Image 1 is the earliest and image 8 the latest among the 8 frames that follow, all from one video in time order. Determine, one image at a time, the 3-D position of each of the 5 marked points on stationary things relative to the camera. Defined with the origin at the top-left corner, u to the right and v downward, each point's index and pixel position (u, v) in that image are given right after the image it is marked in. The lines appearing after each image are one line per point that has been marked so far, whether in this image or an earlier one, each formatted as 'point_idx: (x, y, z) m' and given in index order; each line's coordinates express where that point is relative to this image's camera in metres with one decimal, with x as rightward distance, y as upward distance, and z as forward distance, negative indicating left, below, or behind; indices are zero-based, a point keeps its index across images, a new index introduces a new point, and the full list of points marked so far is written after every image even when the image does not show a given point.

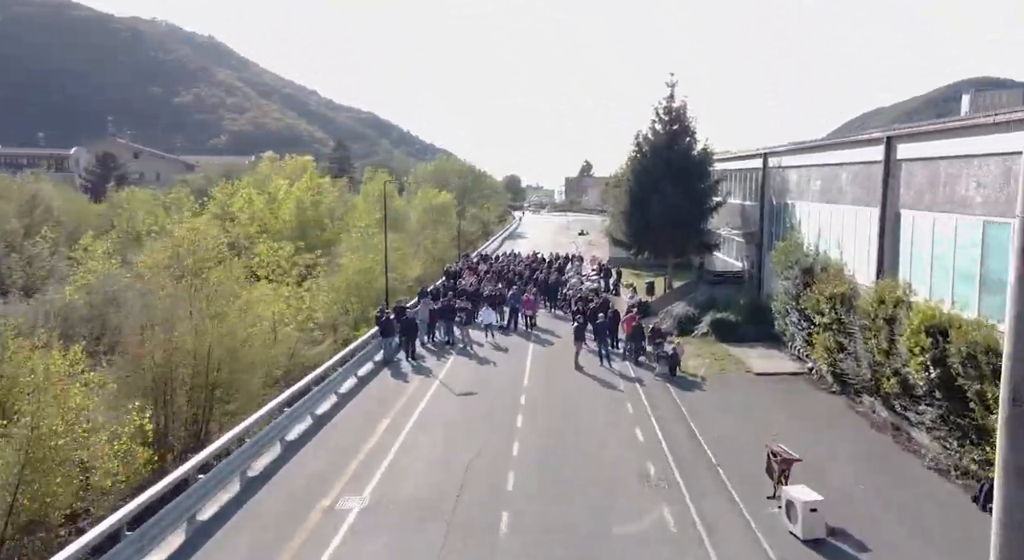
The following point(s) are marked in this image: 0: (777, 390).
0: (+7.3, -2.9, +19.4) m
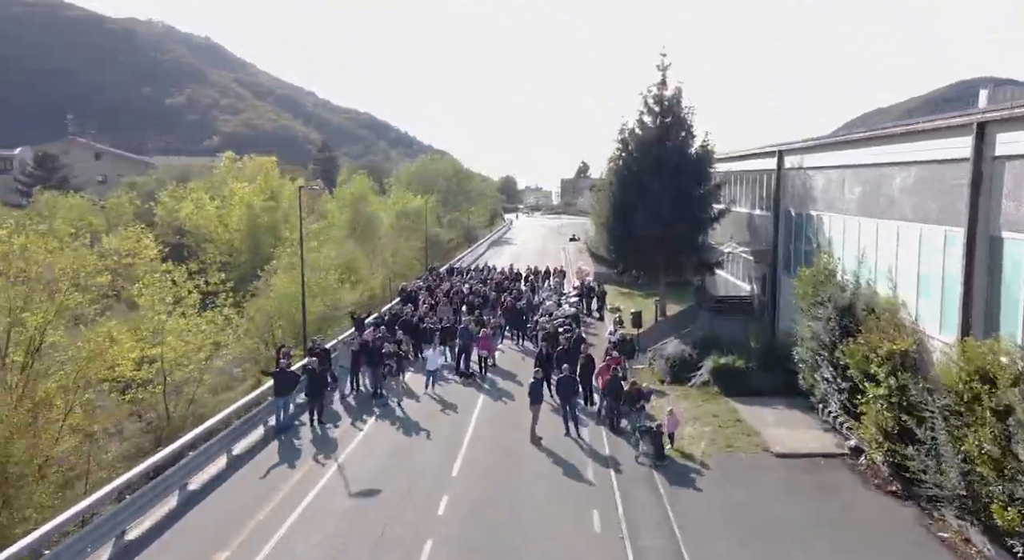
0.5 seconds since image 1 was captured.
0: (+5.7, -3.9, +13.6) m
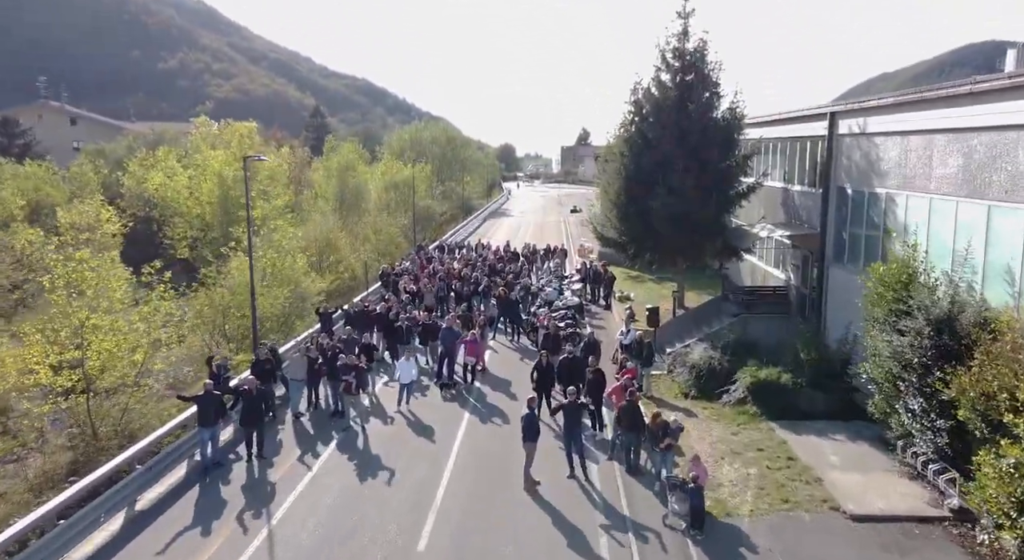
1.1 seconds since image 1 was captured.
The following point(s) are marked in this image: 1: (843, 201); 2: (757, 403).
0: (+5.5, -4.0, +9.9) m
1: (+8.4, +2.0, +17.7) m
2: (+5.5, -2.7, +15.7) m
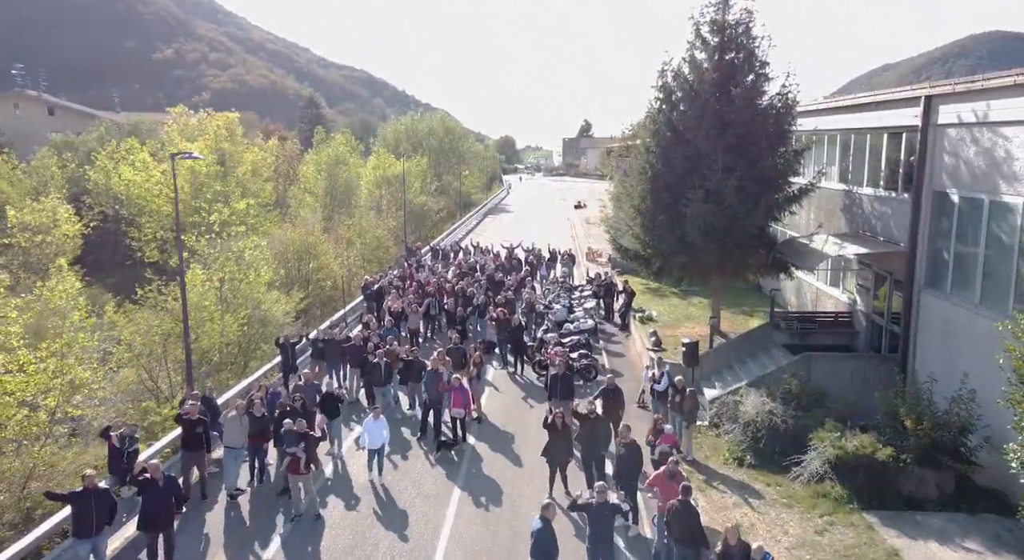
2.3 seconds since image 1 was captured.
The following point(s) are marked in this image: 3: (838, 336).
0: (+5.6, -4.8, +6.0) m
1: (+8.5, +1.4, +13.7) m
2: (+5.6, -3.4, +11.8) m
3: (+8.0, -1.2, +16.8) m
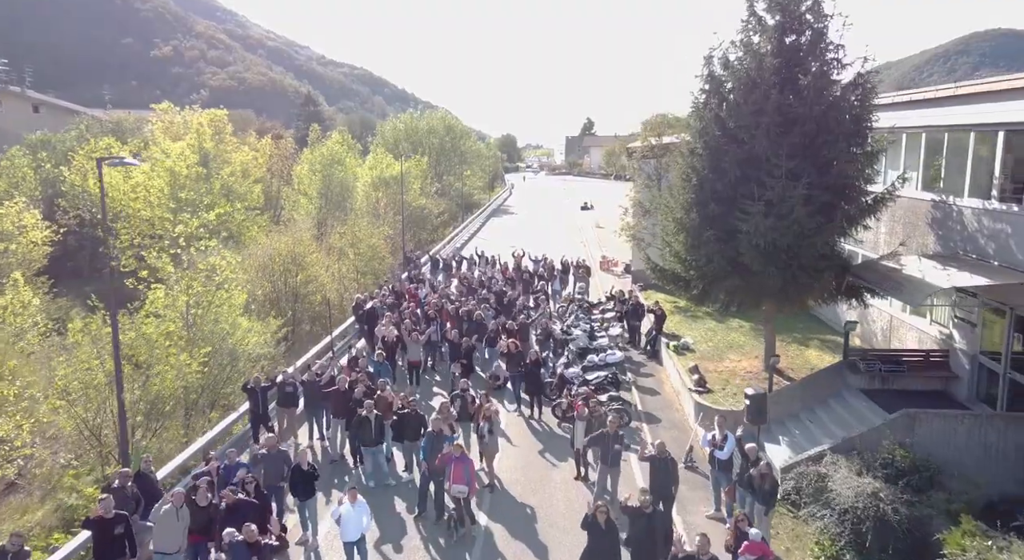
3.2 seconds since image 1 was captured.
0: (+6.0, -5.4, +2.8) m
1: (+8.9, +0.7, +10.4) m
2: (+6.0, -4.1, +8.5) m
3: (+8.4, -1.9, +13.6) m
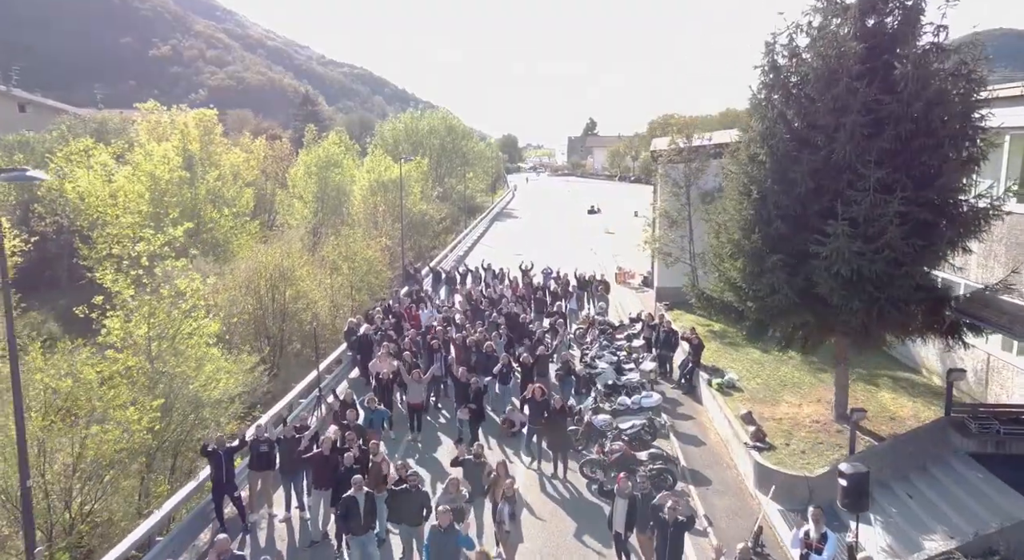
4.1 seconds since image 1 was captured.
0: (+6.4, -6.1, -0.1) m
1: (+9.3, +0.1, +7.5) m
2: (+6.4, -4.7, +5.6) m
3: (+8.8, -2.5, +10.7) m
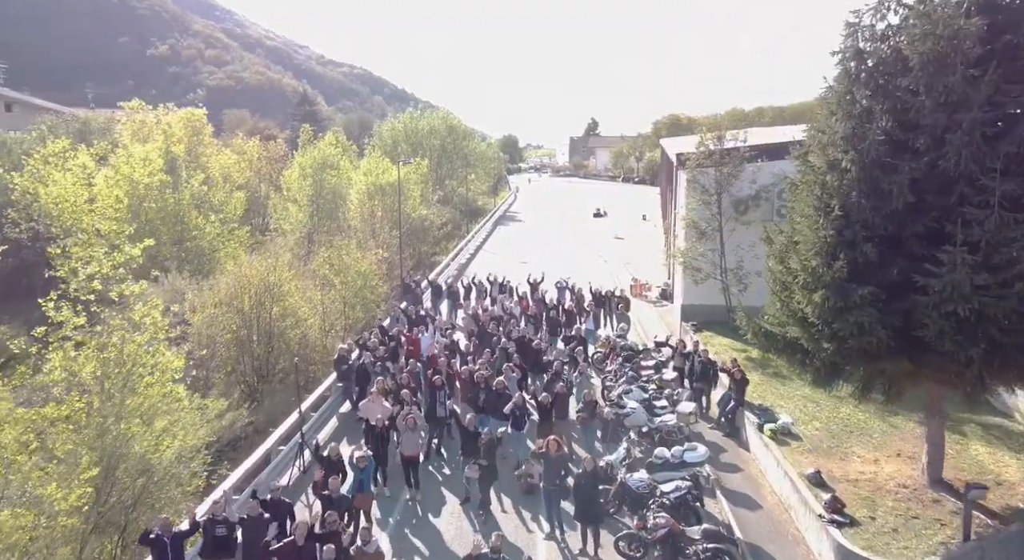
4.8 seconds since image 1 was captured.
0: (+6.7, -6.7, -2.8) m
1: (+9.6, -0.5, +4.9) m
2: (+6.7, -5.3, +3.0) m
3: (+9.1, -3.1, +8.0) m
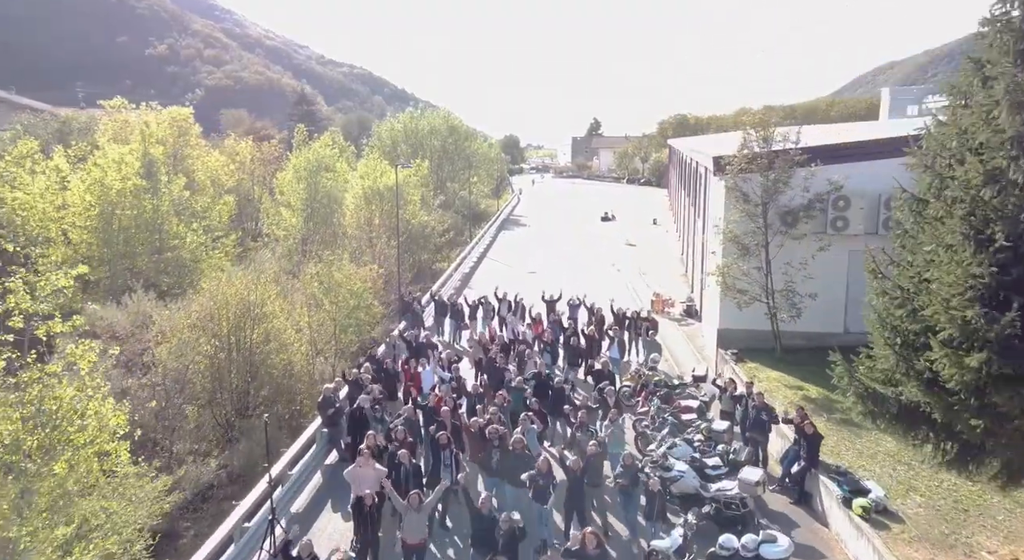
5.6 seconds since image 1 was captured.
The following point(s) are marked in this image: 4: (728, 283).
0: (+7.1, -7.3, -5.8) m
1: (+10.0, -1.1, +1.9) m
2: (+7.1, -5.9, 0.0) m
3: (+9.5, -3.7, +5.0) m
4: (+6.1, 0.0, +19.6) m
